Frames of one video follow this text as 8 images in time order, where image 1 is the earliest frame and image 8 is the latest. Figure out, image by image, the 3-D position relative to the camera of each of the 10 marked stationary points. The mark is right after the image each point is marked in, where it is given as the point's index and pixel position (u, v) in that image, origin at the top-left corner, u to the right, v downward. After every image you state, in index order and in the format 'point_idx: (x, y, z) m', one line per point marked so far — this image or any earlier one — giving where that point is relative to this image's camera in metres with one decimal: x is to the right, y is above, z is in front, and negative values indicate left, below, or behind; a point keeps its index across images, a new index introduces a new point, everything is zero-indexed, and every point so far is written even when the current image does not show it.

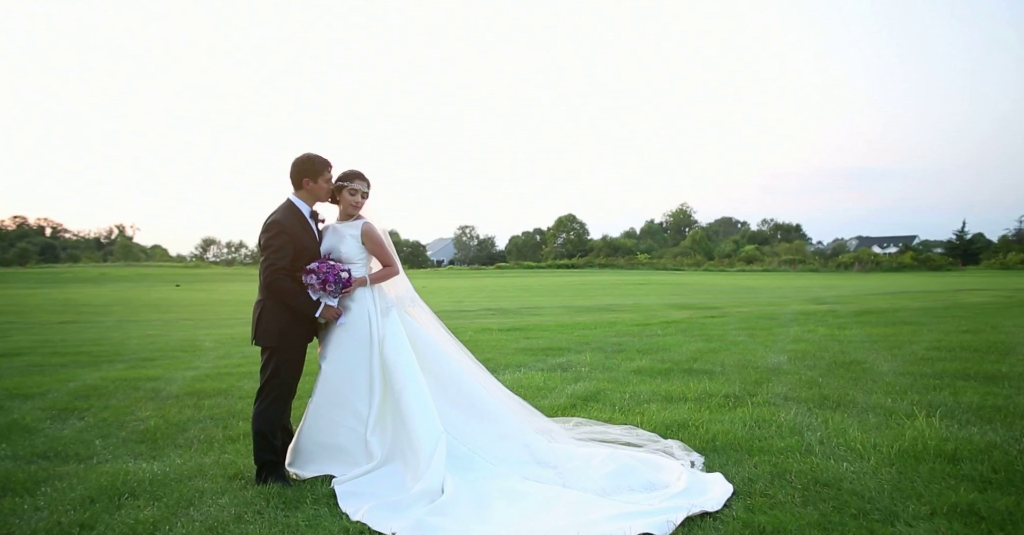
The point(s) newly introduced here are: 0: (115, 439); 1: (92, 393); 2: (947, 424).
0: (-4.2, -1.8, +6.0) m
1: (-5.3, -1.6, +7.4) m
2: (+3.3, -1.2, +4.3) m
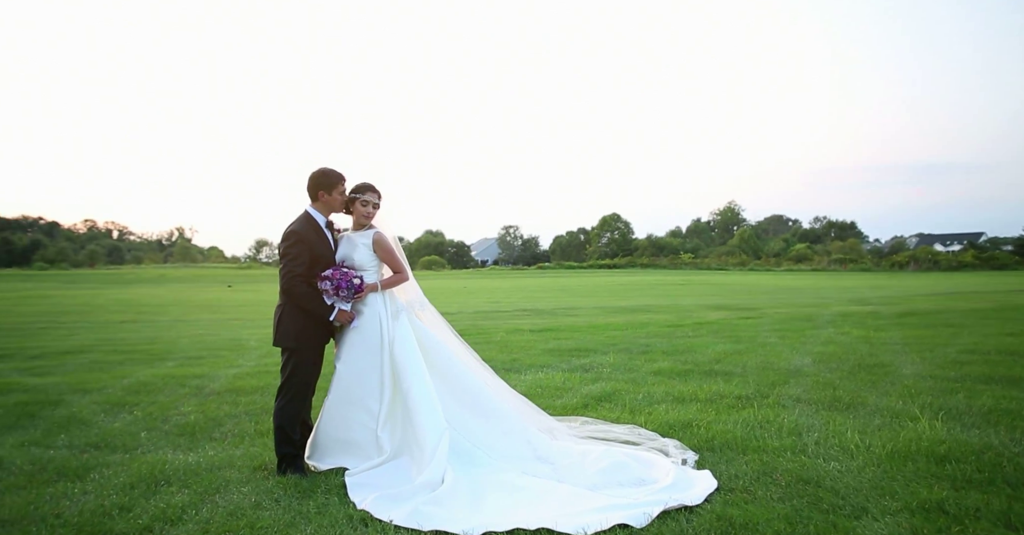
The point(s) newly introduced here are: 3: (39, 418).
0: (-4.1, -1.9, +6.5) m
1: (-5.1, -1.7, +7.9) m
2: (+3.3, -1.2, +4.3) m
3: (-5.5, -1.8, +6.7) m
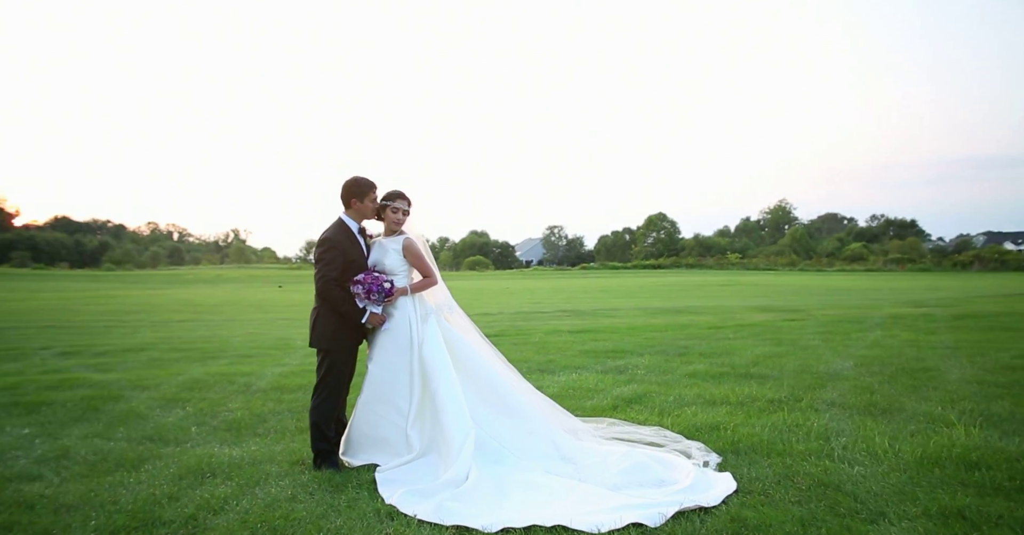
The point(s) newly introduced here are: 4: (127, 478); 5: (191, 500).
0: (-3.7, -1.9, +6.9) m
1: (-4.6, -1.8, +8.4) m
2: (+3.5, -1.2, +4.2) m
3: (-5.1, -1.8, +7.2) m
4: (-3.3, -1.8, +4.8) m
5: (-2.3, -1.7, +4.0) m
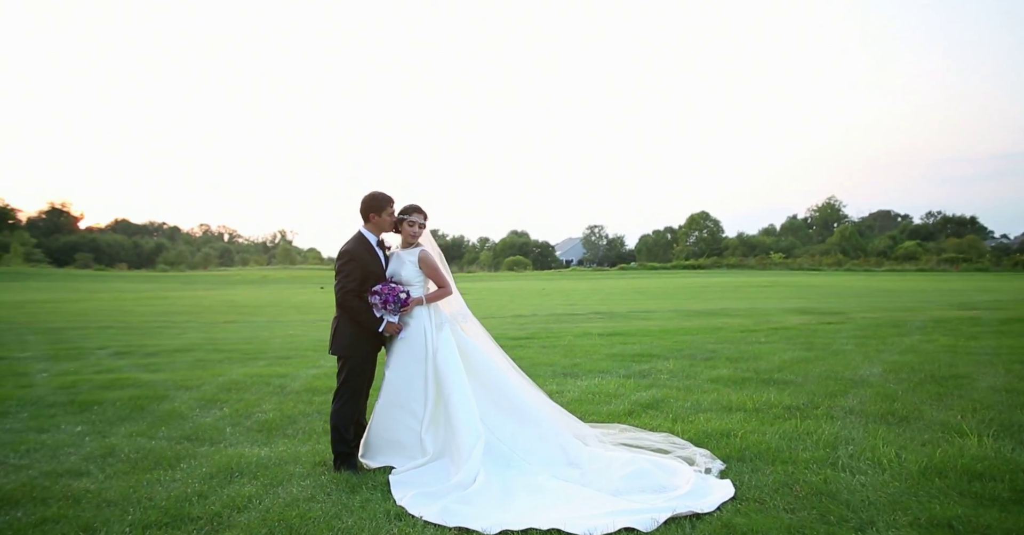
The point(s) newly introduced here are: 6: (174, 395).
0: (-3.5, -2.1, +7.3) m
1: (-4.3, -1.9, +8.8) m
2: (+3.6, -1.3, +4.1) m
3: (-4.9, -1.9, +7.7) m
4: (-3.2, -1.9, +5.2) m
5: (-2.3, -1.8, +4.3) m
6: (-4.9, -1.9, +8.4) m
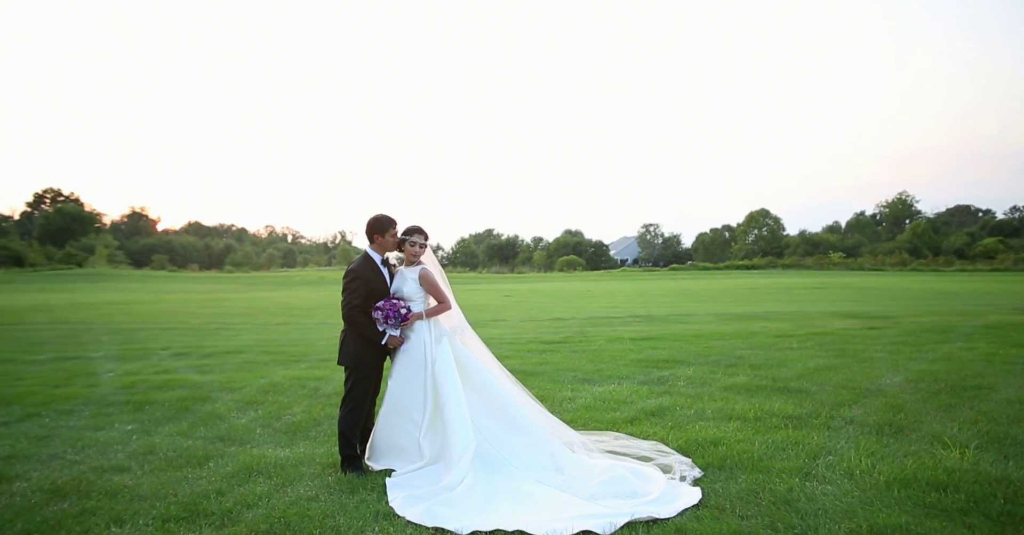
0: (-3.3, -2.2, +7.8) m
1: (-4.1, -2.1, +9.4) m
2: (+3.4, -1.4, +4.1) m
3: (-4.7, -2.1, +8.3) m
4: (-3.2, -2.1, +5.7) m
5: (-2.3, -1.9, +4.7) m
6: (-4.6, -2.0, +9.0) m
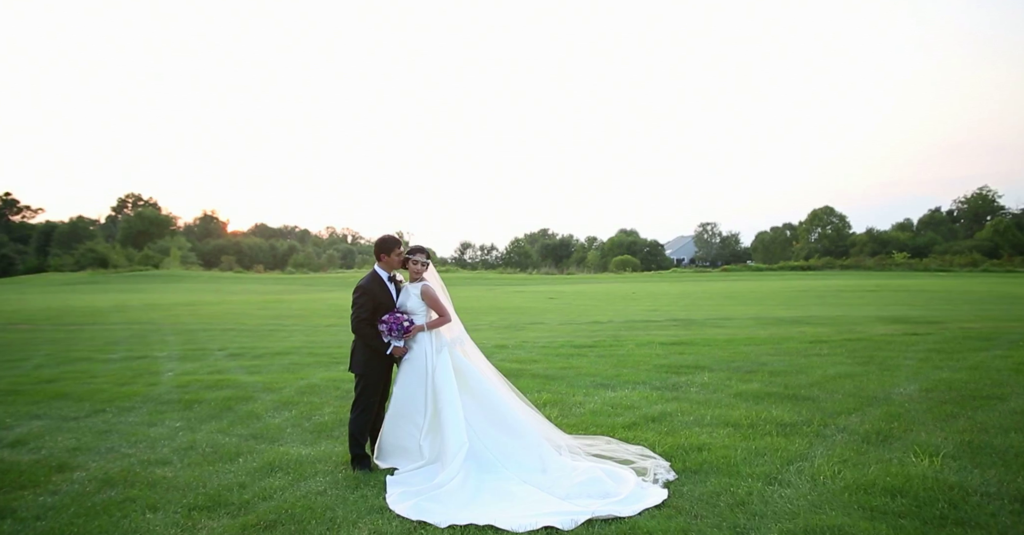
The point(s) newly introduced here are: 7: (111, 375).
0: (-3.2, -2.4, +8.4) m
1: (-3.8, -2.2, +10.0) m
2: (+3.3, -1.5, +4.2) m
3: (-4.5, -2.3, +9.0) m
4: (-3.2, -2.2, +6.3) m
5: (-2.4, -2.1, +5.3) m
6: (-4.4, -2.2, +9.7) m
7: (-7.4, -2.0, +10.7) m
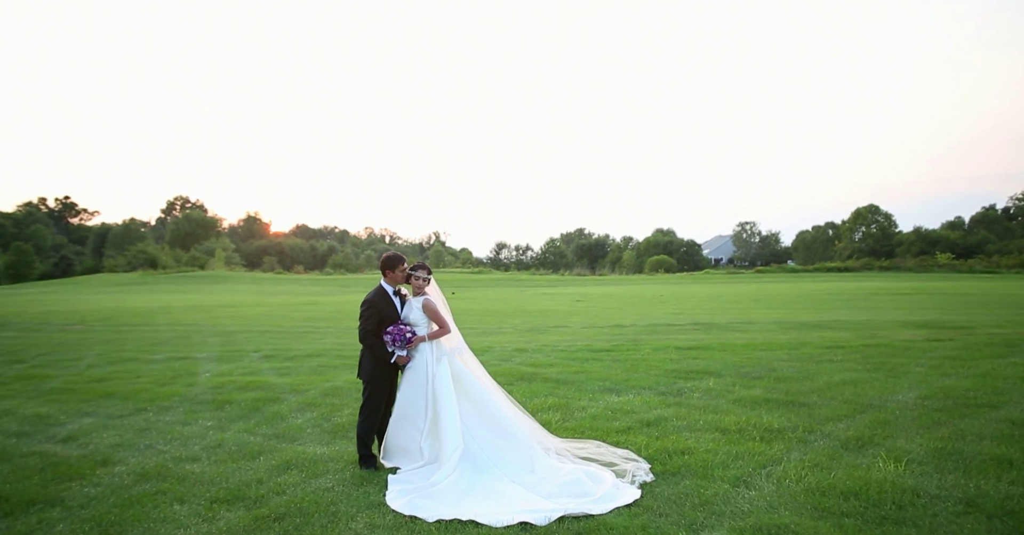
0: (-3.1, -2.6, +8.9) m
1: (-3.7, -2.4, +10.6) m
2: (+3.1, -1.6, +4.4) m
3: (-4.4, -2.5, +9.5) m
4: (-3.3, -2.4, +6.8) m
5: (-2.5, -2.2, +5.8) m
6: (-4.3, -2.4, +10.3) m
7: (-7.2, -2.2, +11.4) m
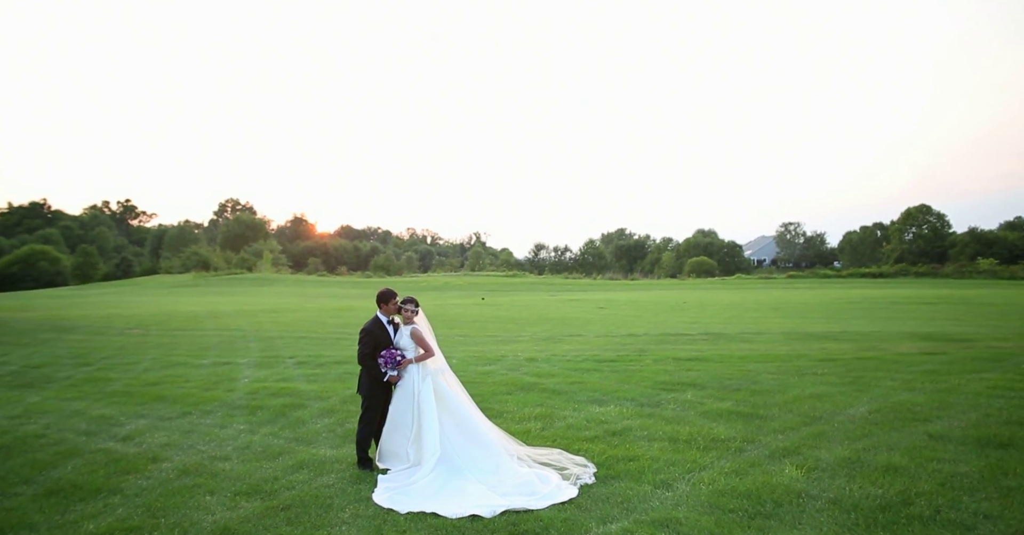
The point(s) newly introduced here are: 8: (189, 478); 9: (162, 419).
0: (-3.4, -3.0, +9.9) m
1: (-3.8, -2.8, +11.6) m
2: (+2.8, -2.0, +5.3) m
3: (-4.6, -2.9, +10.6) m
4: (-3.6, -2.8, +7.9) m
5: (-2.8, -2.6, +6.8) m
6: (-4.4, -2.8, +11.4) m
7: (-7.4, -2.6, +12.6) m
8: (-4.3, -2.8, +7.3) m
9: (-6.5, -2.8, +10.0) m
